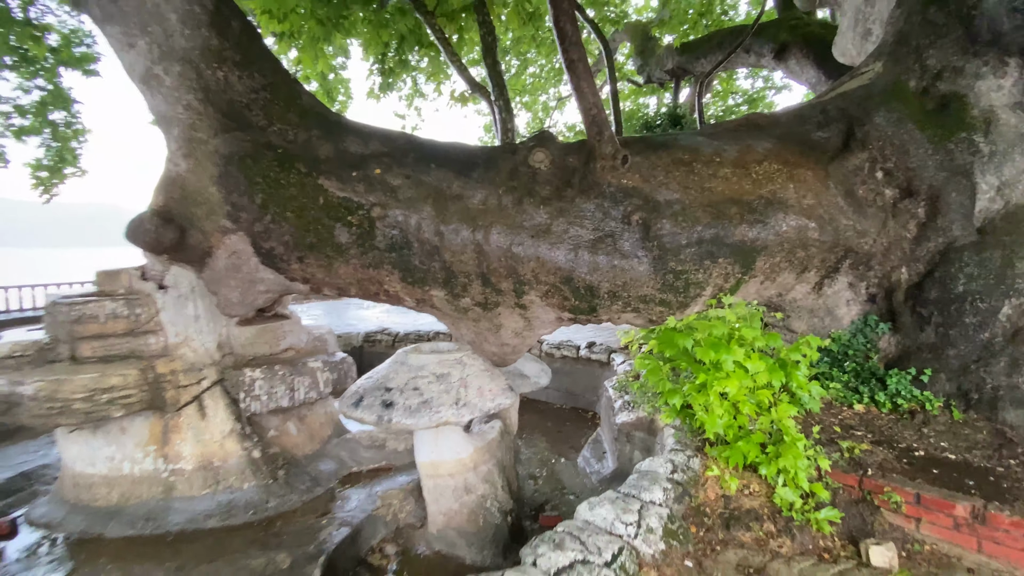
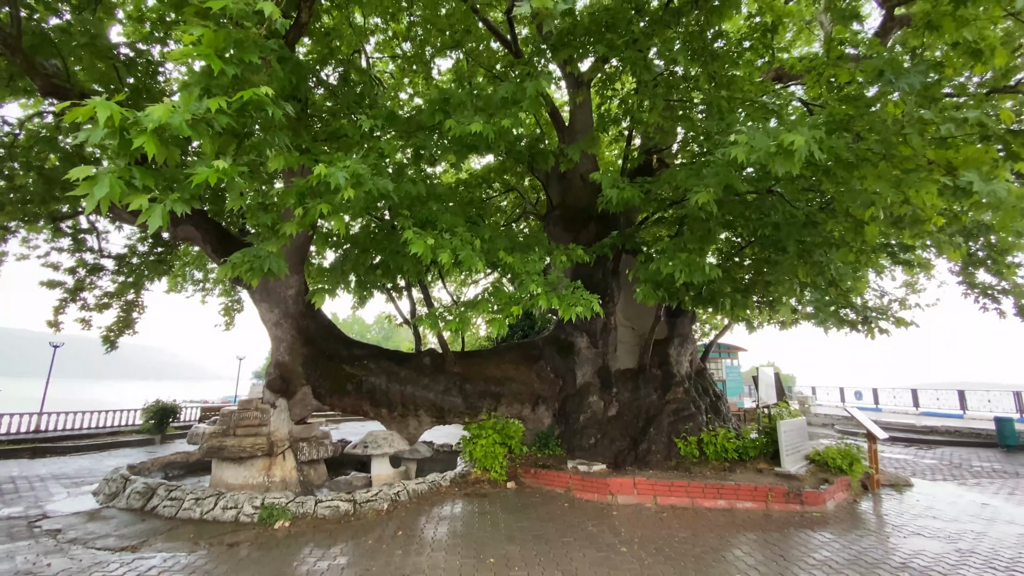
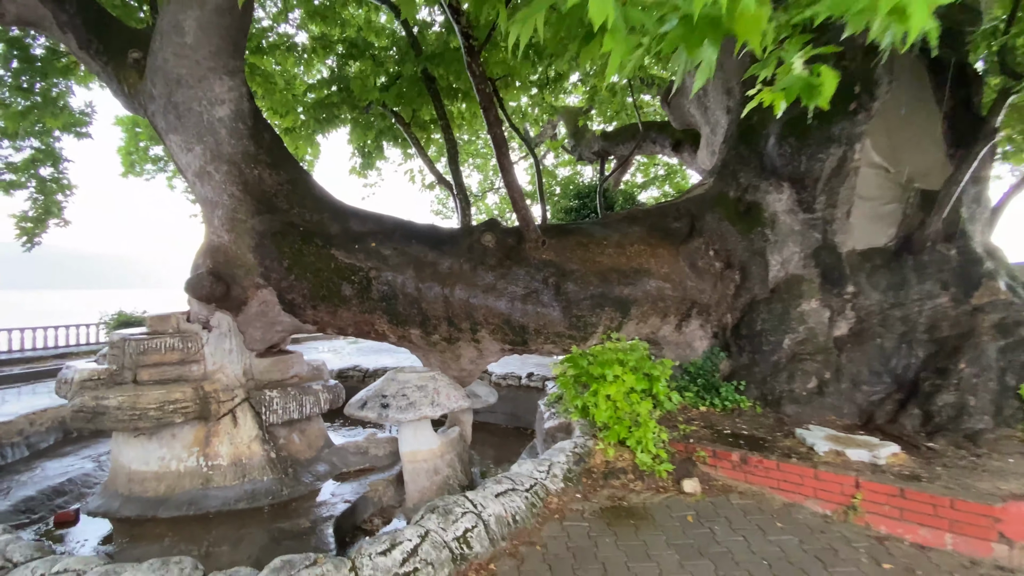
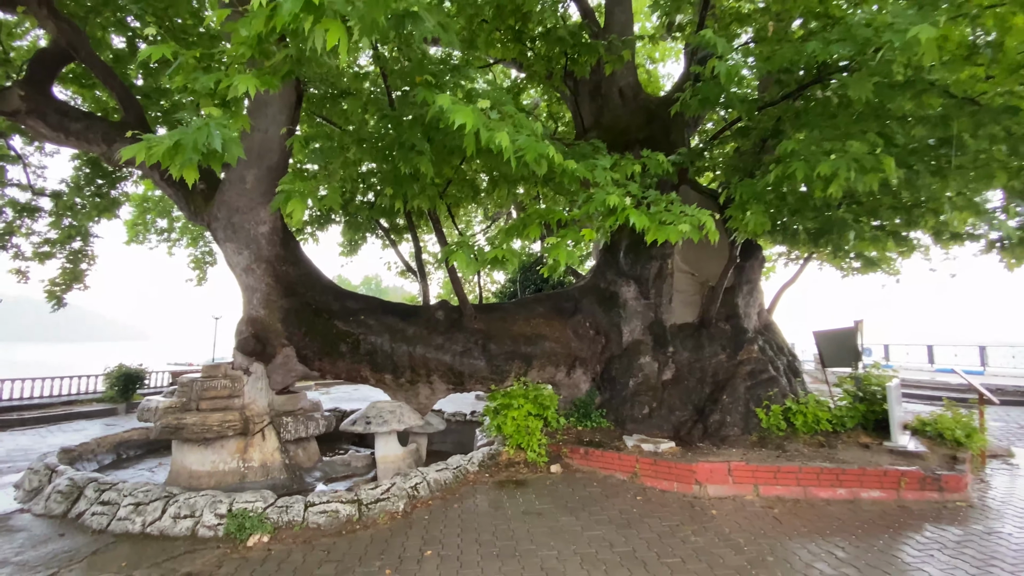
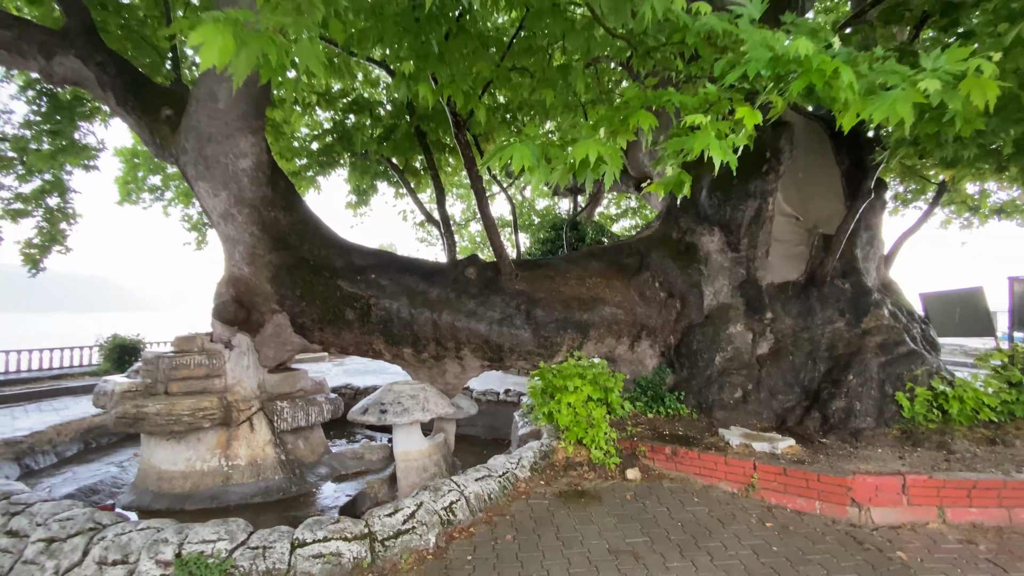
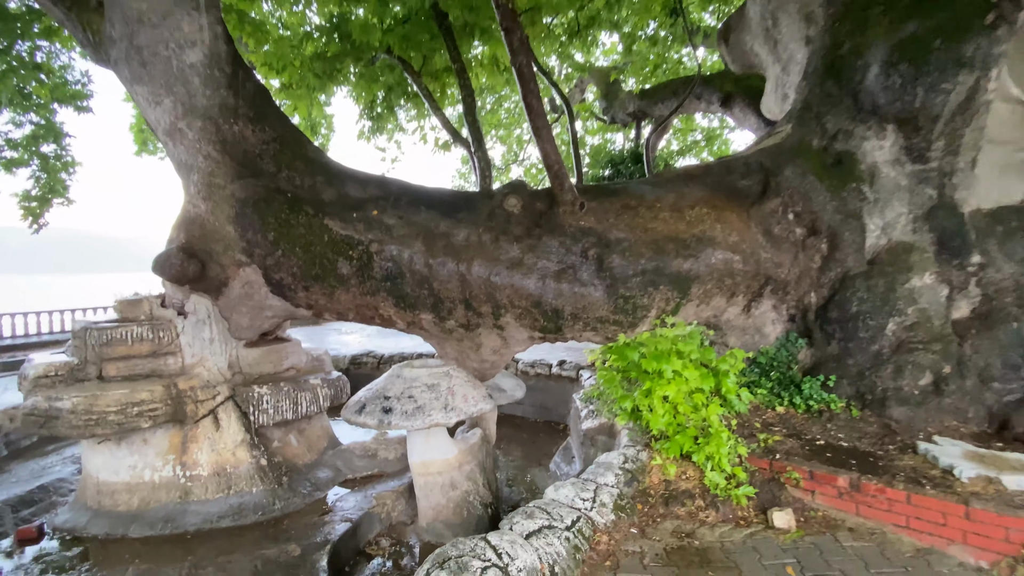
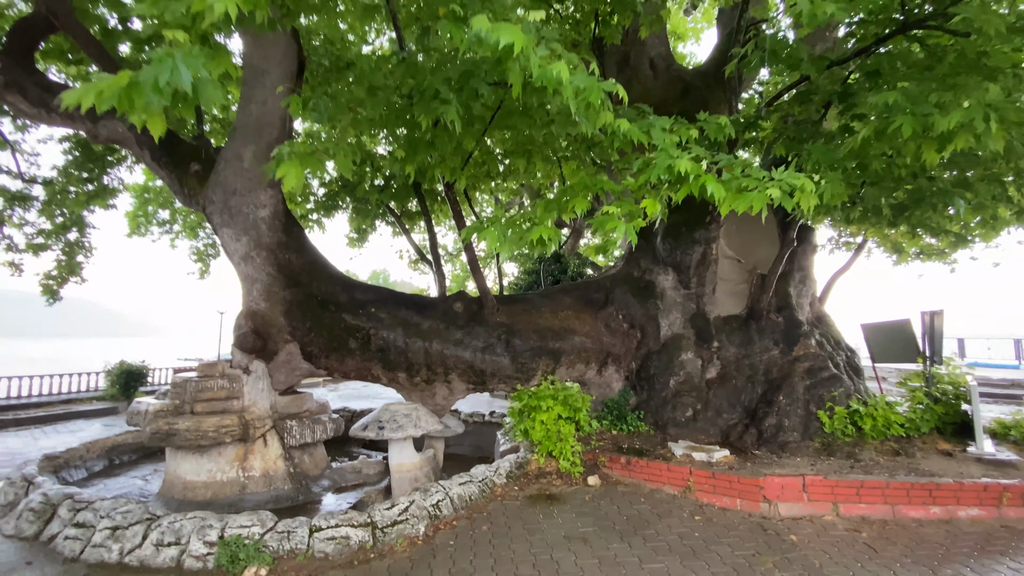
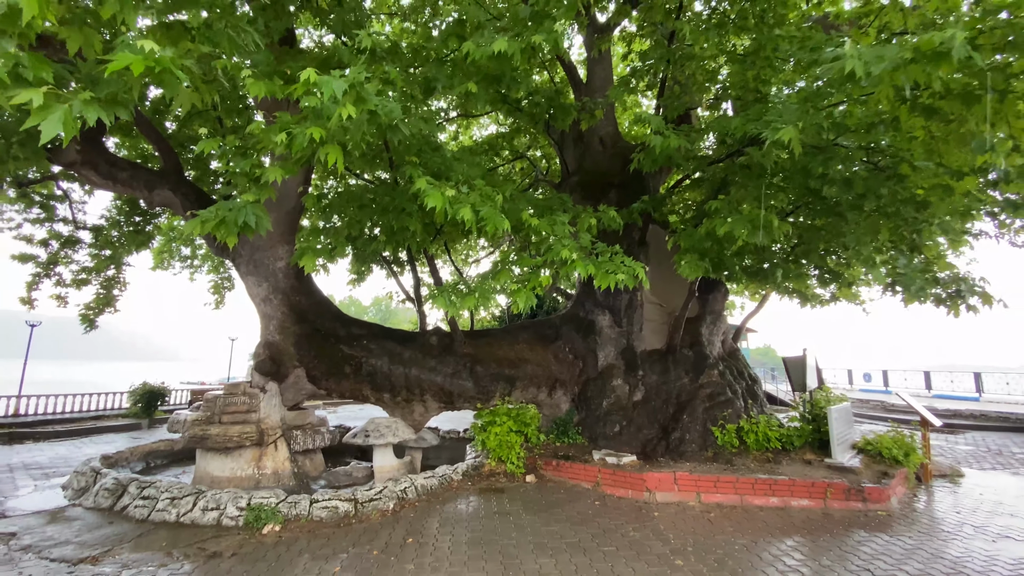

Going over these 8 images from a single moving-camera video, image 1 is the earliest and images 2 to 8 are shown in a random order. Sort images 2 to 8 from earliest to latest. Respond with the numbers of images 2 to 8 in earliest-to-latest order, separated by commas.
6, 3, 5, 7, 4, 8, 2
